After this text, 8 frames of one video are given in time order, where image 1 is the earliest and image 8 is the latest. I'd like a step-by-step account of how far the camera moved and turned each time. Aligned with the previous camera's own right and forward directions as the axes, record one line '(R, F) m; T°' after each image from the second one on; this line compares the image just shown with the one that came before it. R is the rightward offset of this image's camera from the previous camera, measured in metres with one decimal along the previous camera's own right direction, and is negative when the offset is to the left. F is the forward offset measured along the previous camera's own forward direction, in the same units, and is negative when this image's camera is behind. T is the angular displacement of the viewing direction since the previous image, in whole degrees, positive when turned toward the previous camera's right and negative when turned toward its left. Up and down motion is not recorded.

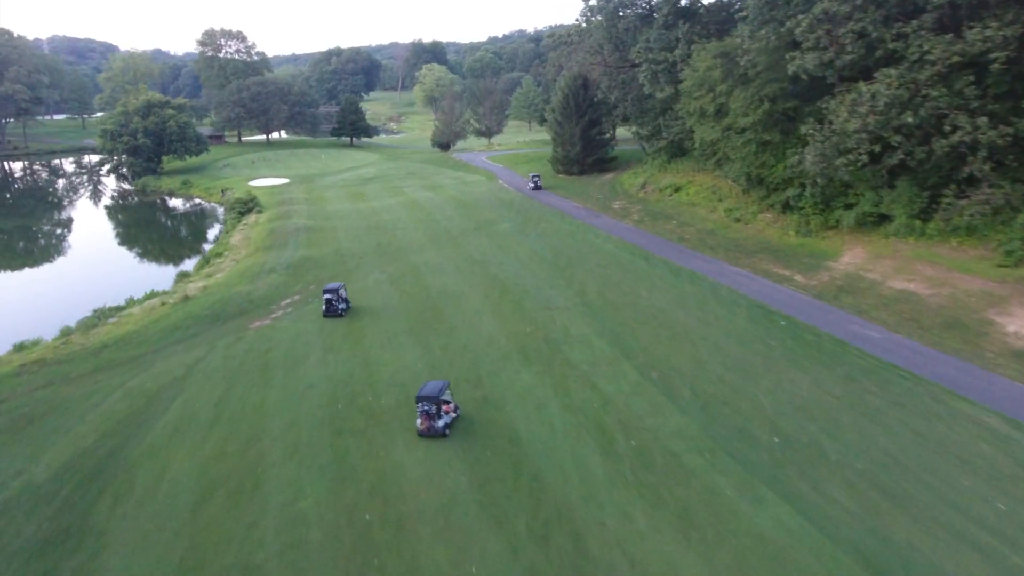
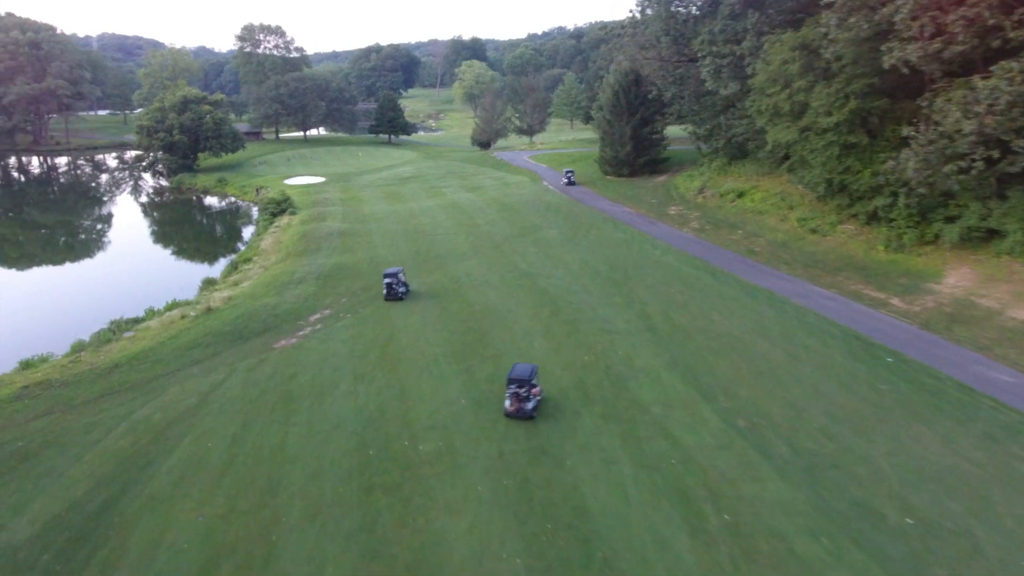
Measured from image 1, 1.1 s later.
(-0.6, +2.6) m; -3°
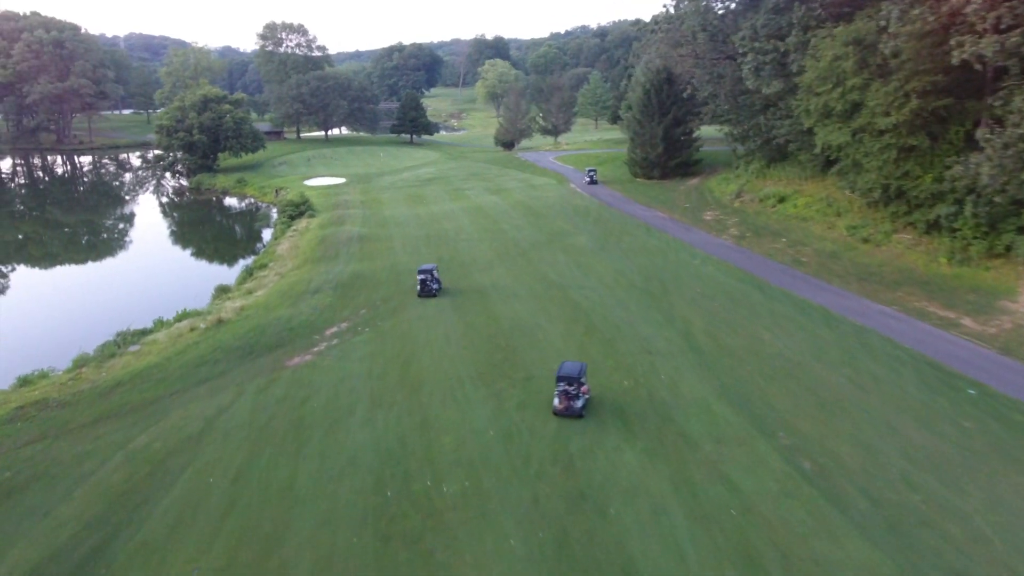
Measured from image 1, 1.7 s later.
(-0.3, +1.6) m; -2°
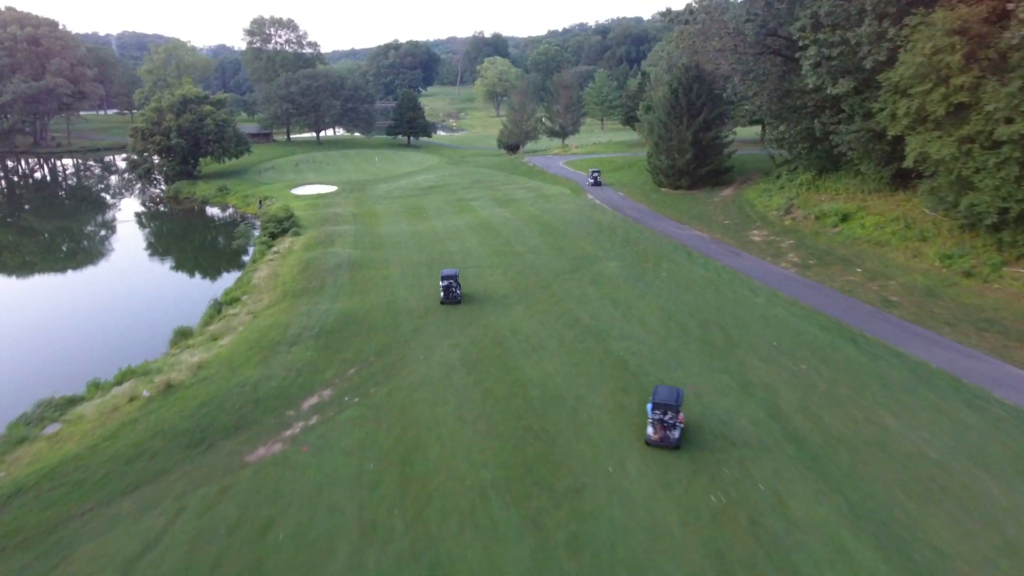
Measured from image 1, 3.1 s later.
(-0.8, +4.7) m; 0°
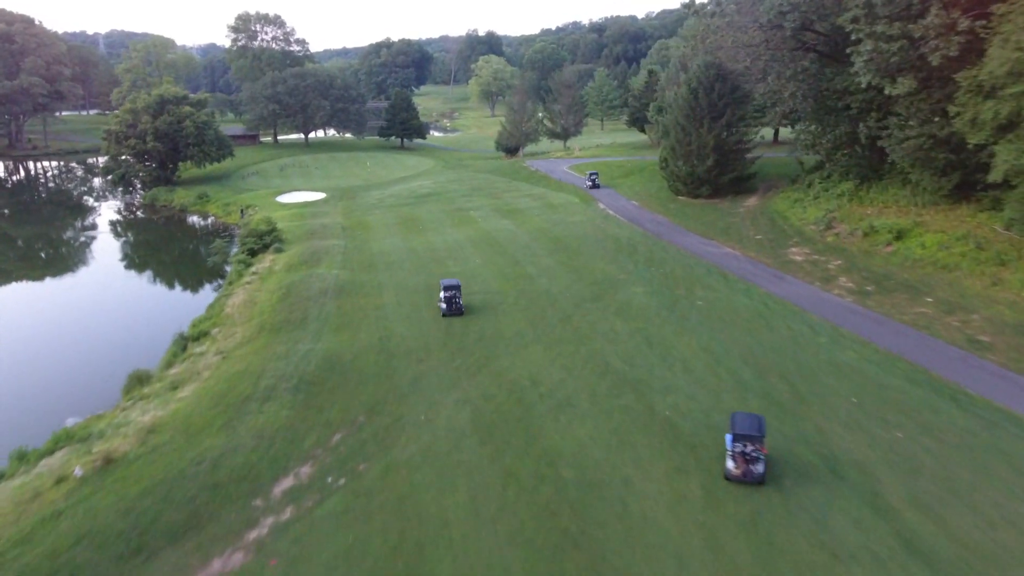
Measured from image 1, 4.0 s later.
(-0.6, +3.4) m; +1°
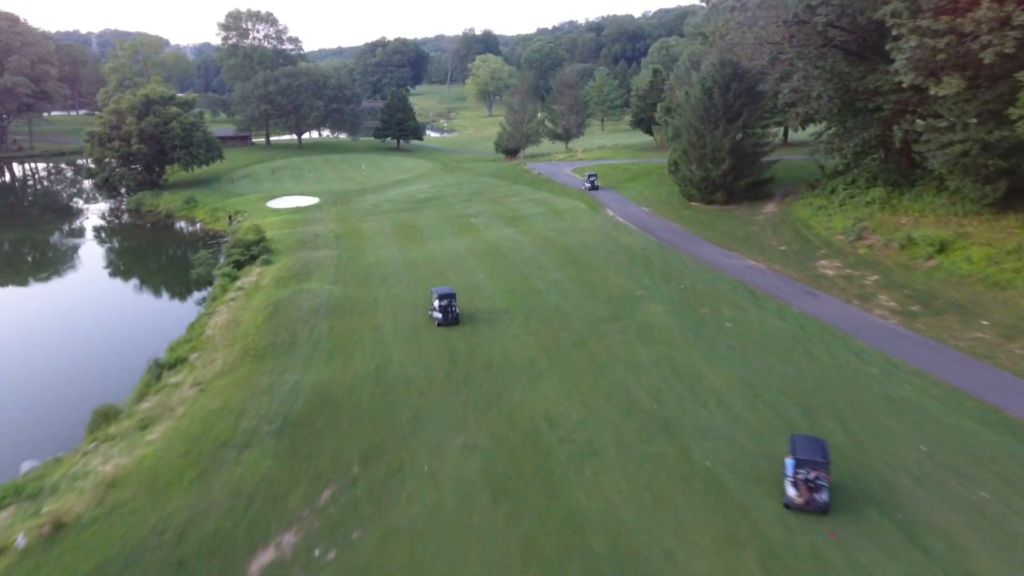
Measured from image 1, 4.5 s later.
(-0.4, +2.0) m; 0°
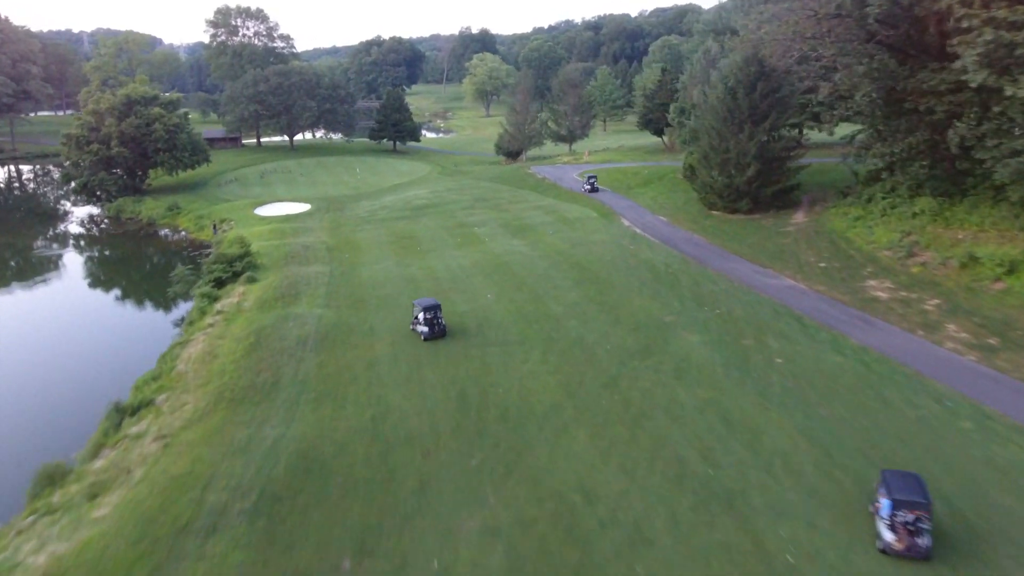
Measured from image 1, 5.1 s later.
(-0.5, +2.6) m; 0°
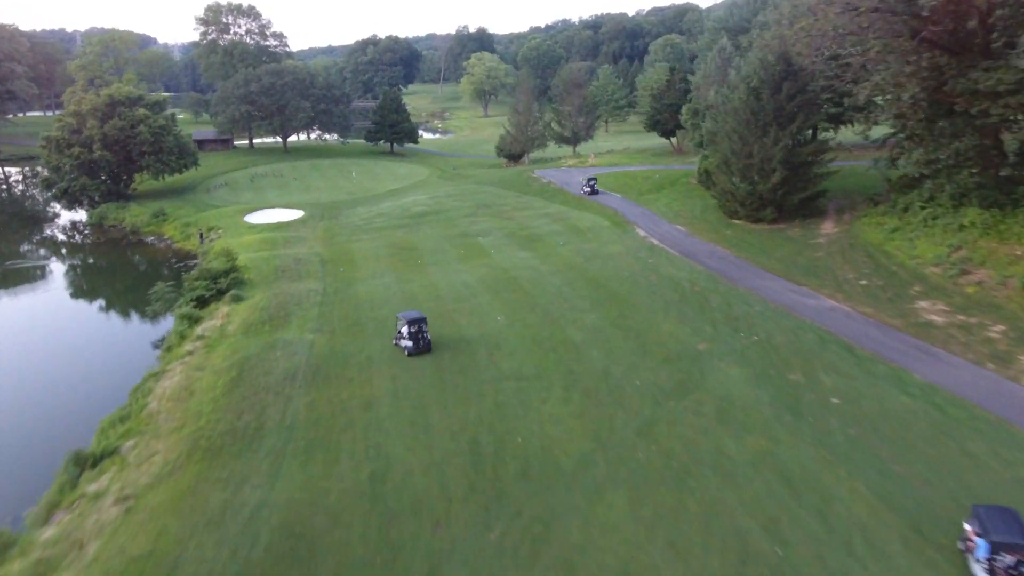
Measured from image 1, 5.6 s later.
(-0.5, +2.2) m; 0°
